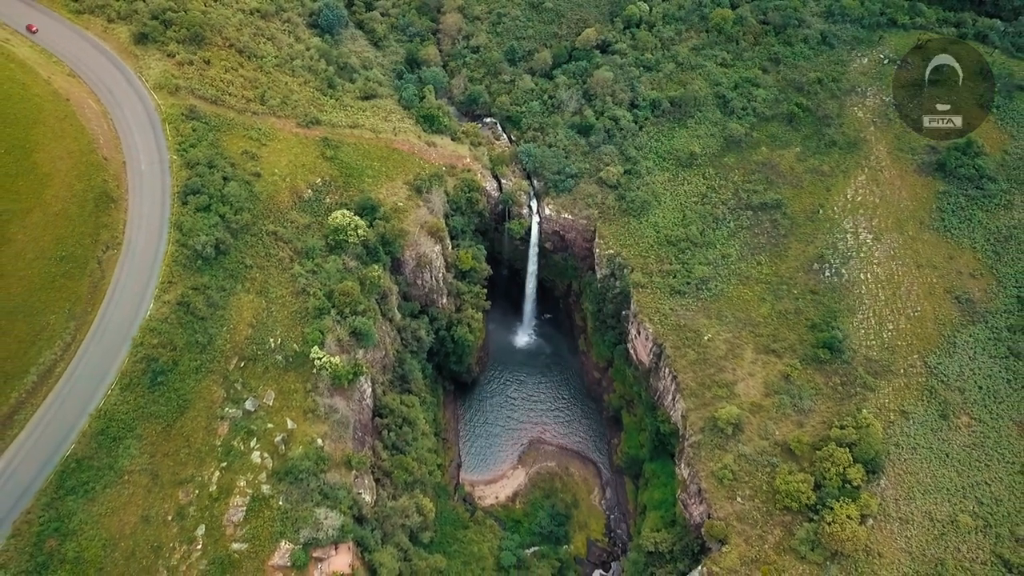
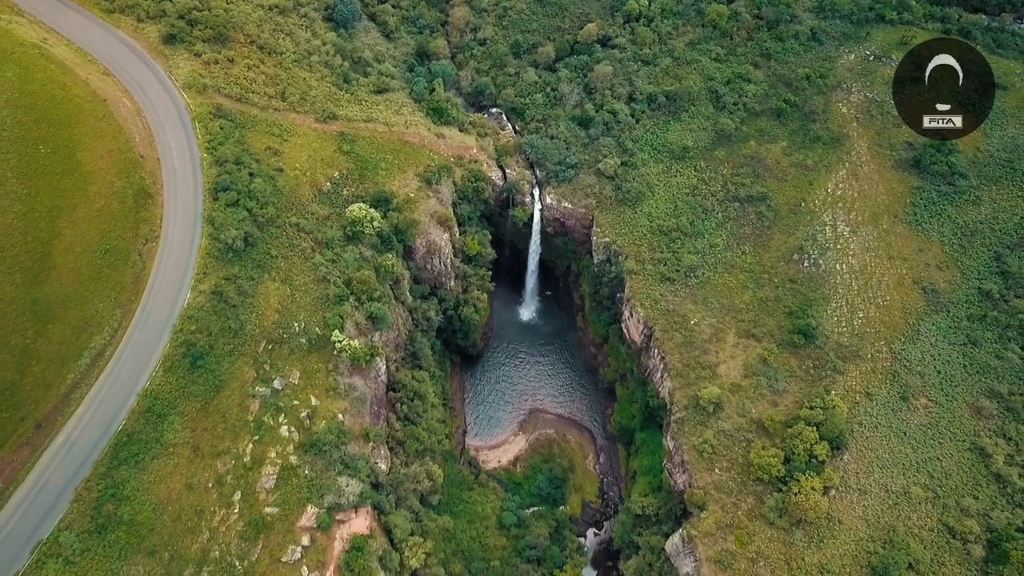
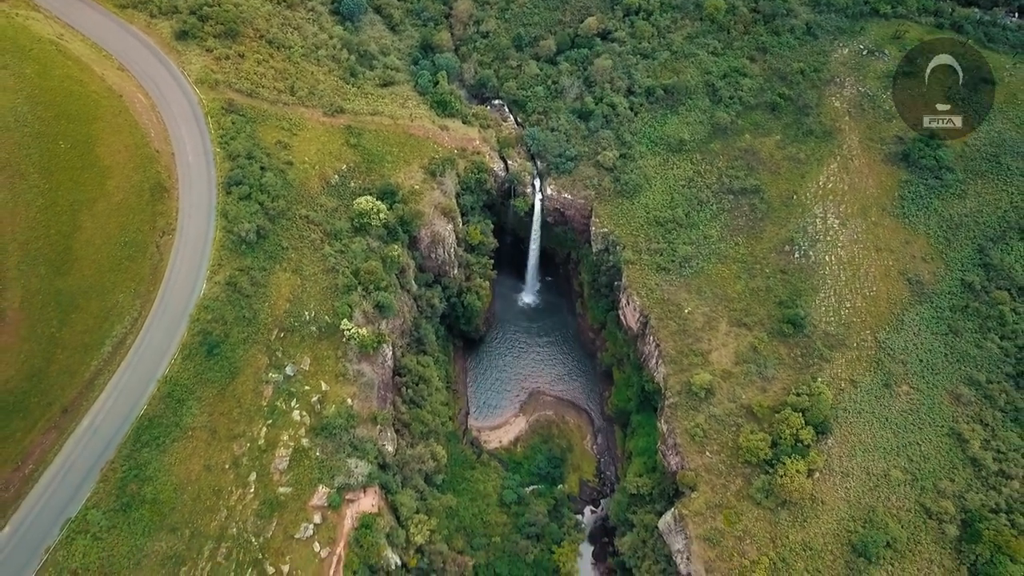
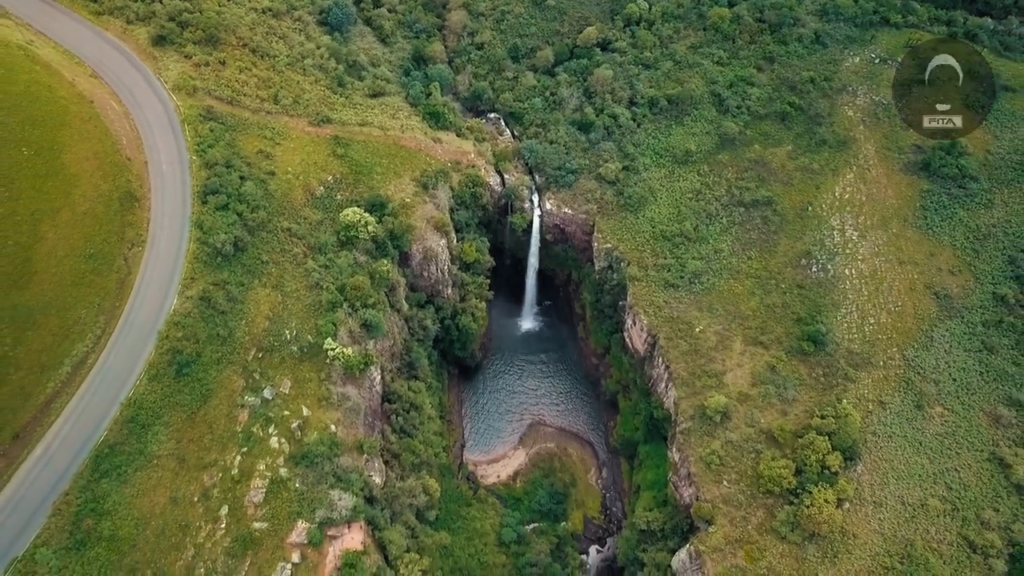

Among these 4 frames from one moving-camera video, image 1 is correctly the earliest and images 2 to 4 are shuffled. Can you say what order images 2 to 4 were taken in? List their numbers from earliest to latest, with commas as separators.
4, 2, 3
